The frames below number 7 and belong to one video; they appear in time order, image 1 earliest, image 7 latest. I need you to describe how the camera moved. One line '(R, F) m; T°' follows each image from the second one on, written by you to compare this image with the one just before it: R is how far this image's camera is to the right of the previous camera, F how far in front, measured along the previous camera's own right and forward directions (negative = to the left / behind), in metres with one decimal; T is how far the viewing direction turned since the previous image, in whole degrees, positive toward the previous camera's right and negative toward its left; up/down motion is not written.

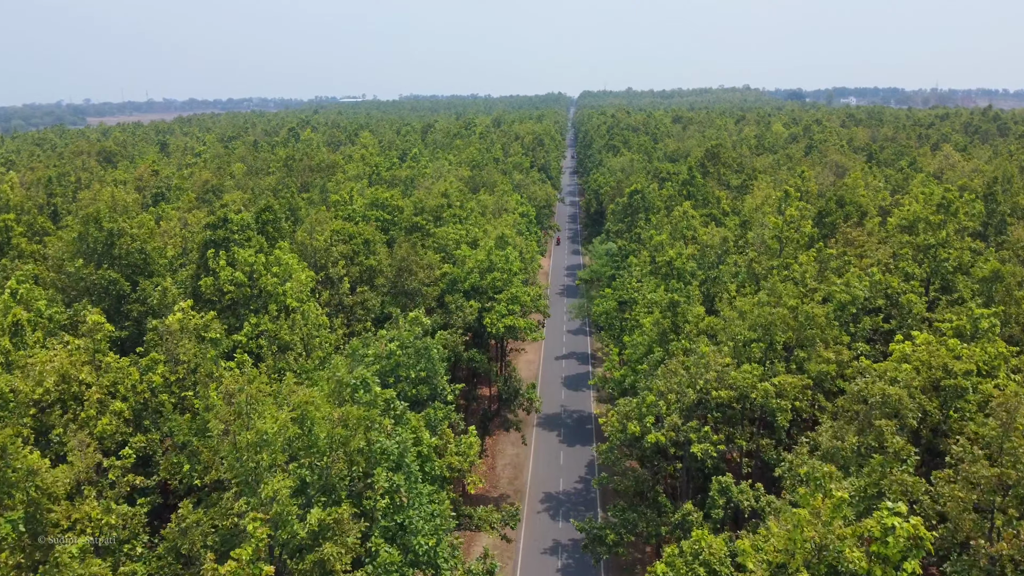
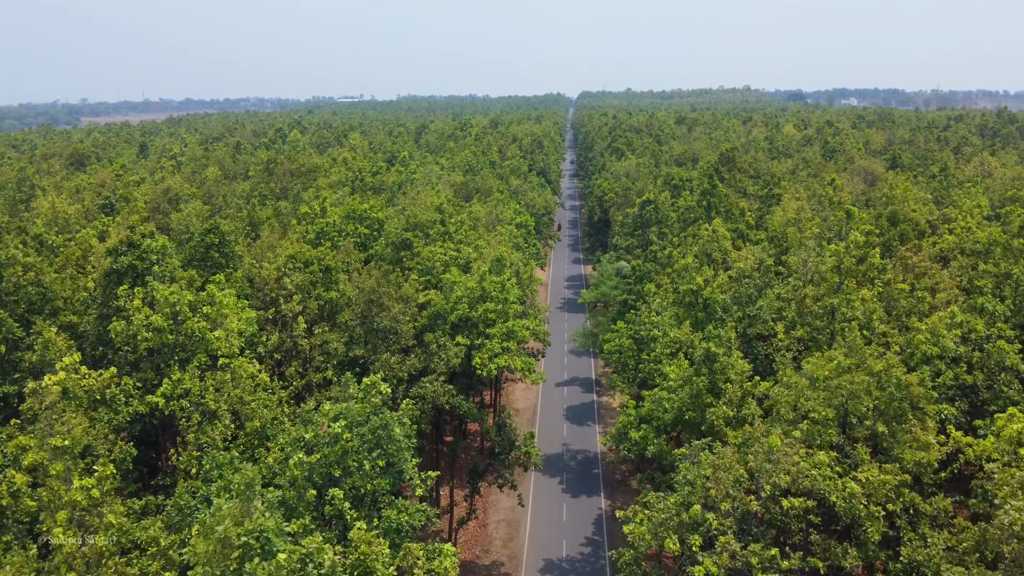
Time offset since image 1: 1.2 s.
(+0.2, +6.0) m; 0°
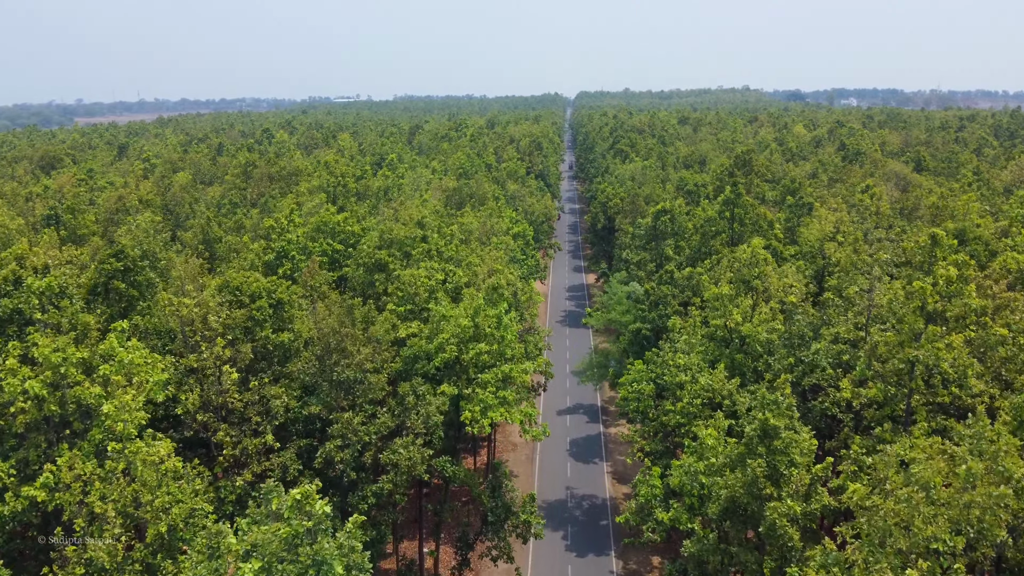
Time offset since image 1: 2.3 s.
(+0.1, +5.4) m; 0°
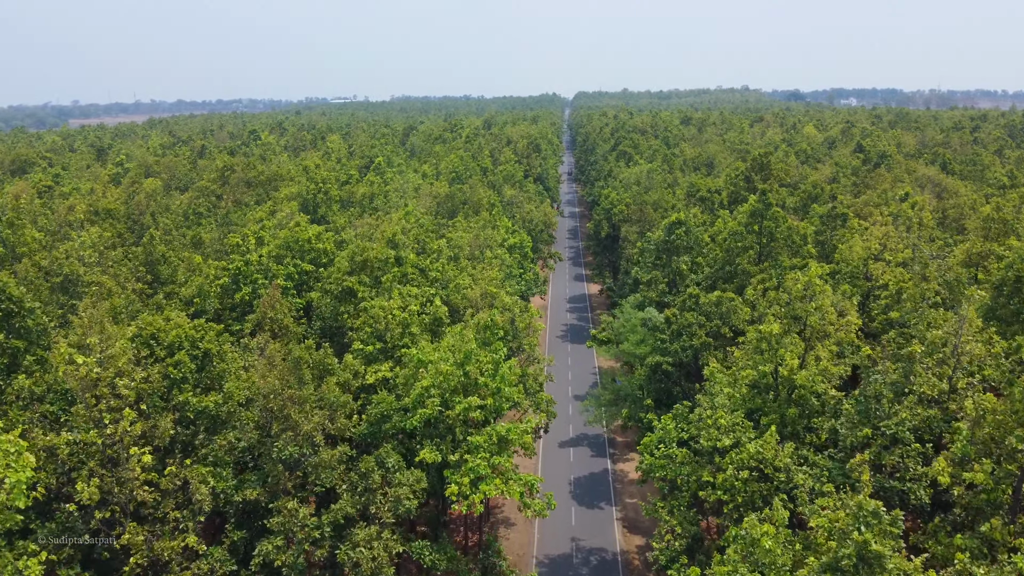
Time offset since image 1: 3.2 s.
(+0.1, +4.9) m; 0°
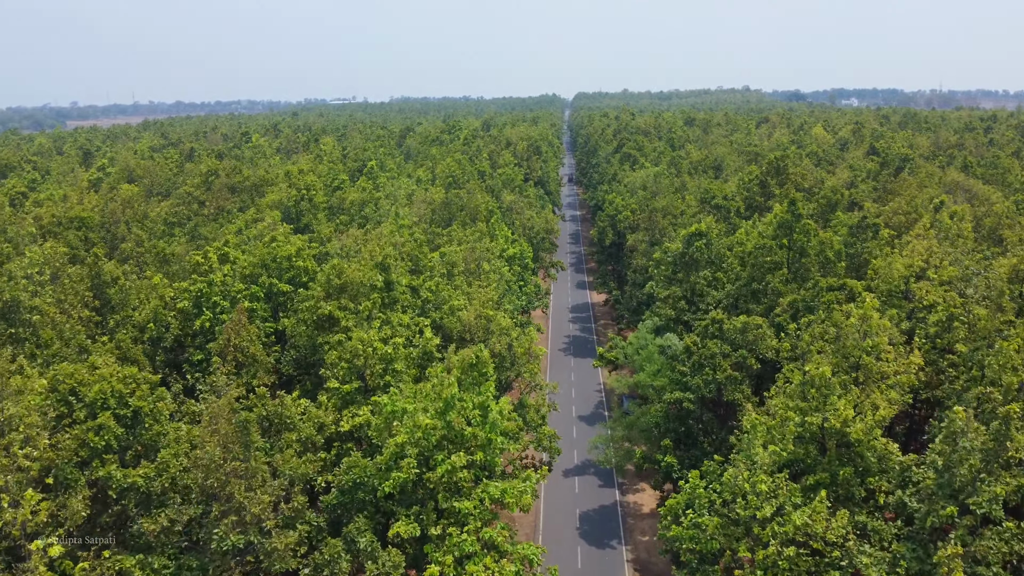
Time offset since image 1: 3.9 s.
(0.0, +3.3) m; 0°
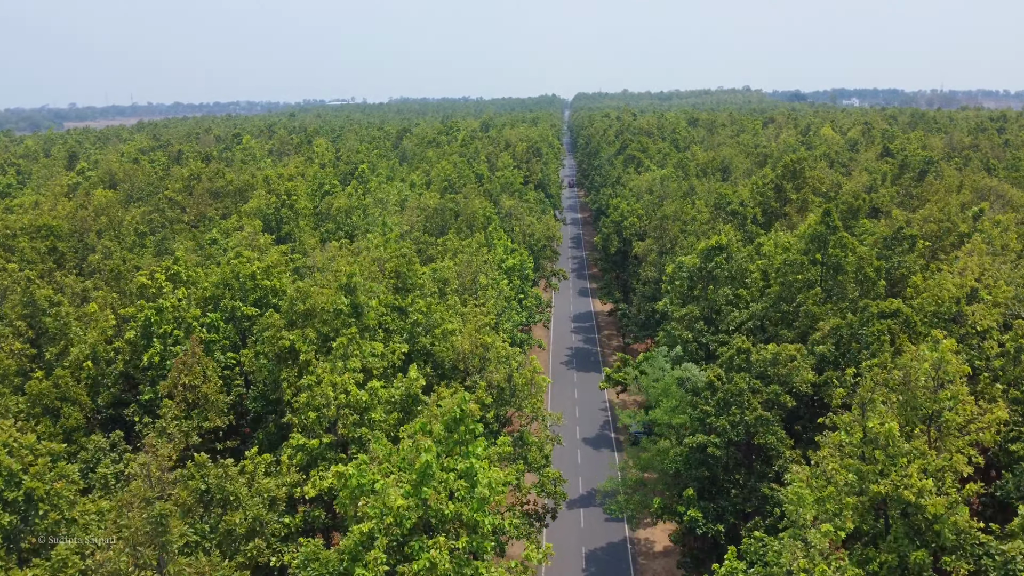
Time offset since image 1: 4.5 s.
(0.0, +3.3) m; 0°
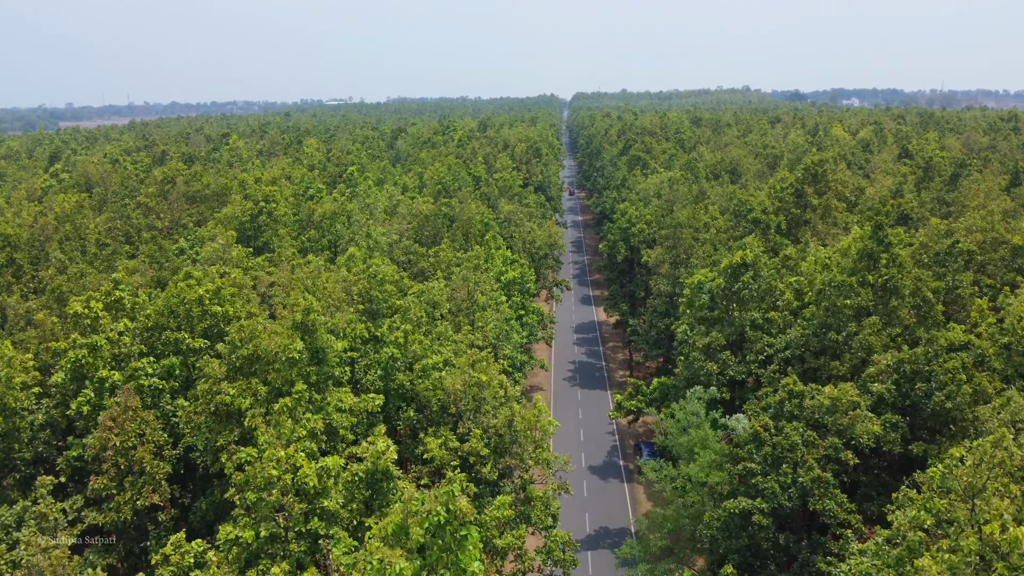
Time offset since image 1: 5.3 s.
(-0.1, +3.8) m; 0°
